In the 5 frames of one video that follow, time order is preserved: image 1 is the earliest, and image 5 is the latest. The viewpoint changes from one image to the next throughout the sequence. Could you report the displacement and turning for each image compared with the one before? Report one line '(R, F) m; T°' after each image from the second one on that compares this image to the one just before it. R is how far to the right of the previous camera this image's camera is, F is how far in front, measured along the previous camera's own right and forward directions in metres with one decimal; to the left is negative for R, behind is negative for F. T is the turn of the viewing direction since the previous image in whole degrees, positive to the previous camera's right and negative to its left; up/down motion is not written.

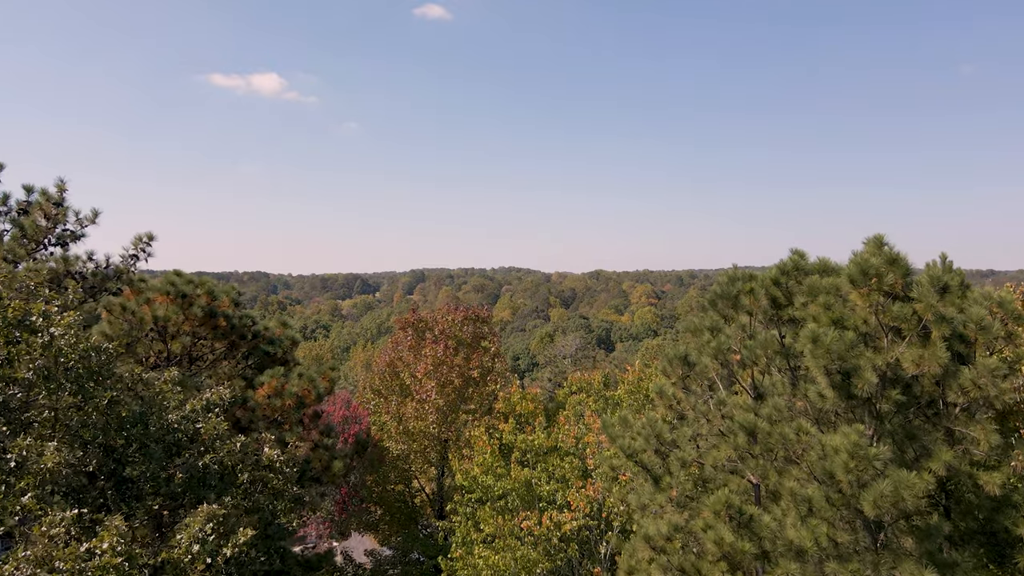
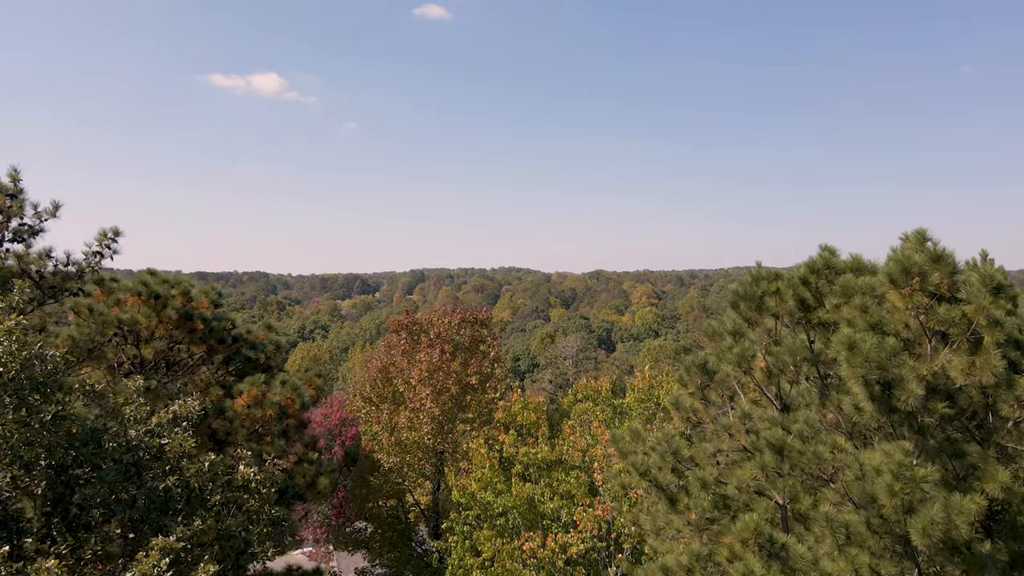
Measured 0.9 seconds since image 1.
(0.0, +0.9) m; 0°
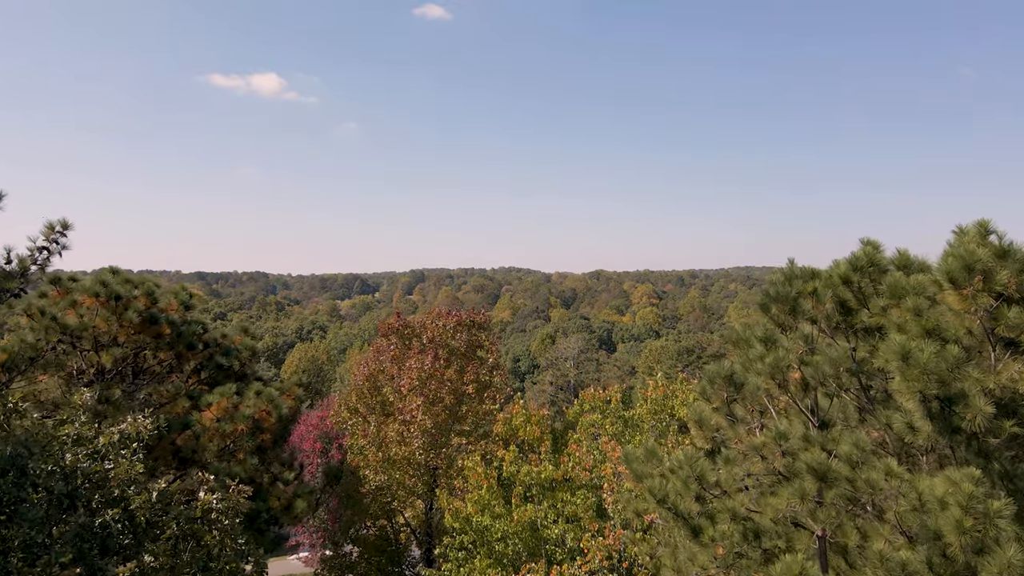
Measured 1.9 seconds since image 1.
(0.0, +1.1) m; 0°
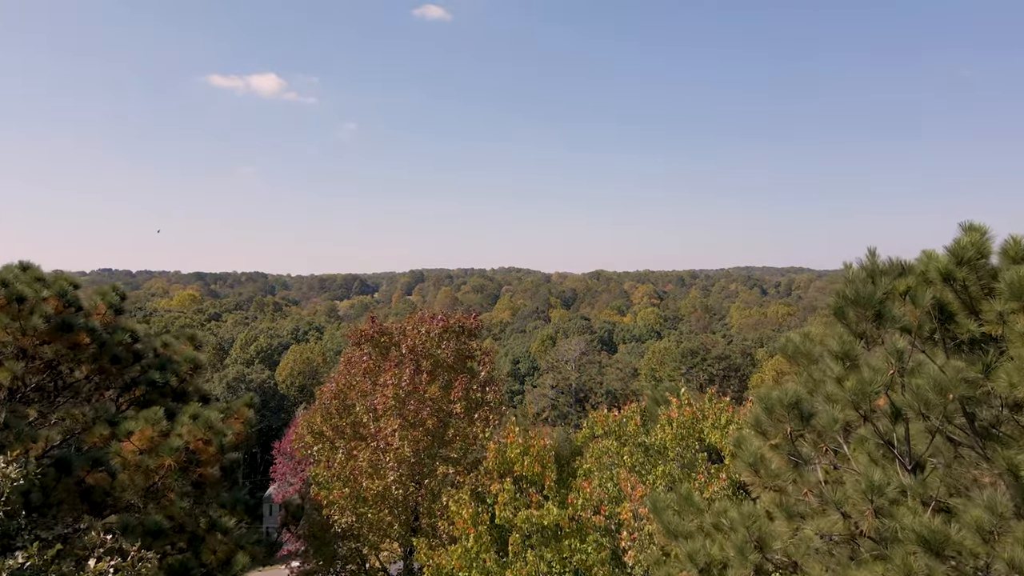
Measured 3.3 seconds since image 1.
(0.0, +1.8) m; 0°
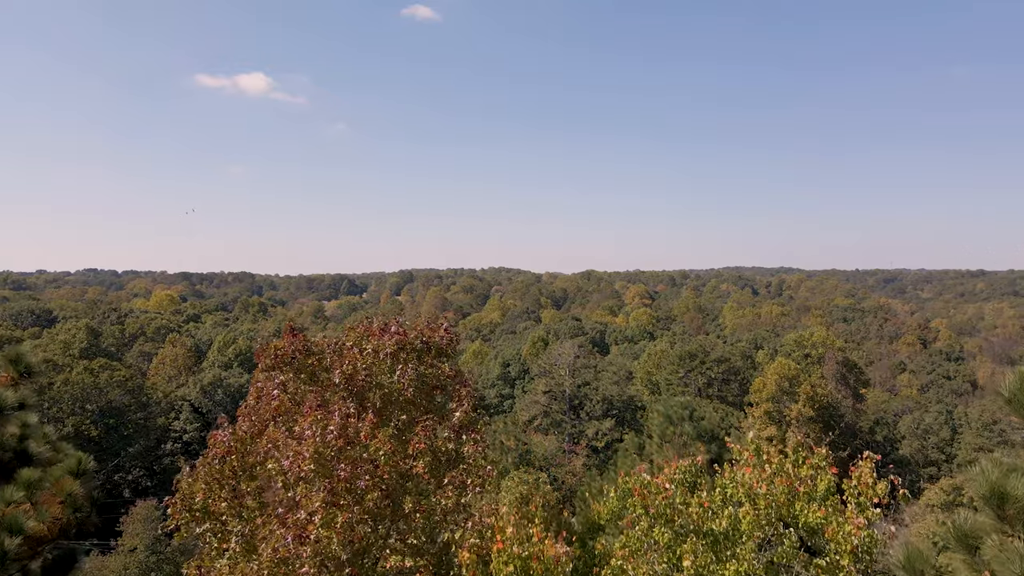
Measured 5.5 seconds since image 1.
(0.0, +3.2) m; +1°
